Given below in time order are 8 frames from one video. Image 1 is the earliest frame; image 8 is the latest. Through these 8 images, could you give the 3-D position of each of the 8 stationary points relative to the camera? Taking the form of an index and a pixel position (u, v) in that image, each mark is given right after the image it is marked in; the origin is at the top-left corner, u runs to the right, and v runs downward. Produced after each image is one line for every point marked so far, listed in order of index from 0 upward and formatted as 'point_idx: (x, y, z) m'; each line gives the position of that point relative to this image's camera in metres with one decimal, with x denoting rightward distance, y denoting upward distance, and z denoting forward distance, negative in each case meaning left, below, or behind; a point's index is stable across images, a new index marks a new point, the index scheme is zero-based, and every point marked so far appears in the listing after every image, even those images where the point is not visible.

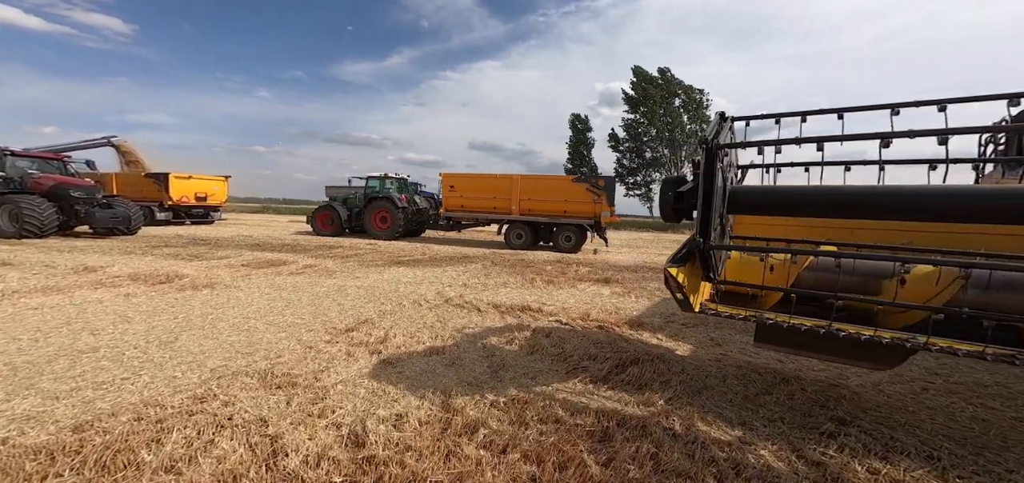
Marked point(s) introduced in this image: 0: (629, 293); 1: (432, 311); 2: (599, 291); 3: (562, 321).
0: (+1.4, -0.6, +5.2) m
1: (-0.6, -0.6, +3.5) m
2: (+1.0, -0.6, +5.3) m
3: (+0.4, -0.6, +3.6) m
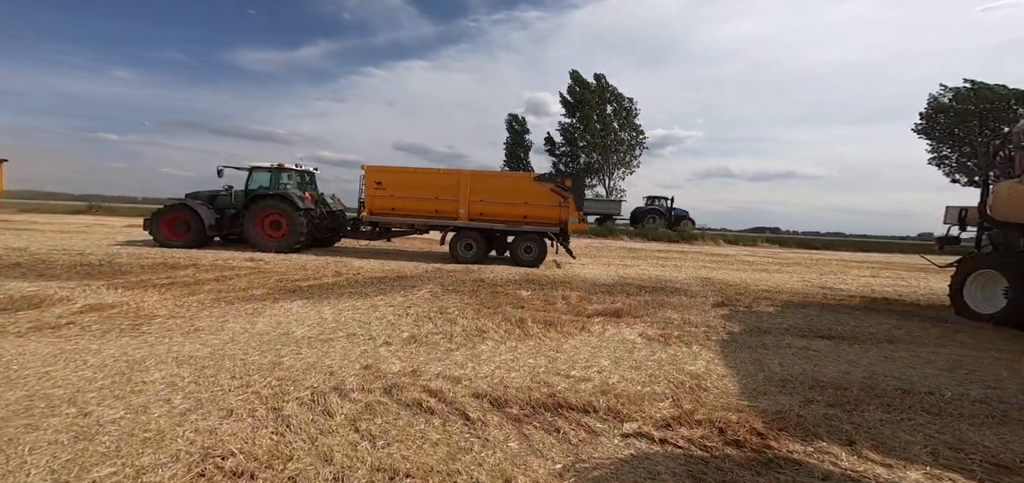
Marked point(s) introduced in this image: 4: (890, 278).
0: (+1.2, -0.7, +3.5) m
1: (-0.5, -0.6, +1.4) m
2: (+0.8, -0.7, +3.4) m
3: (+0.5, -0.7, +1.7) m
4: (+7.9, -0.7, +9.5) m
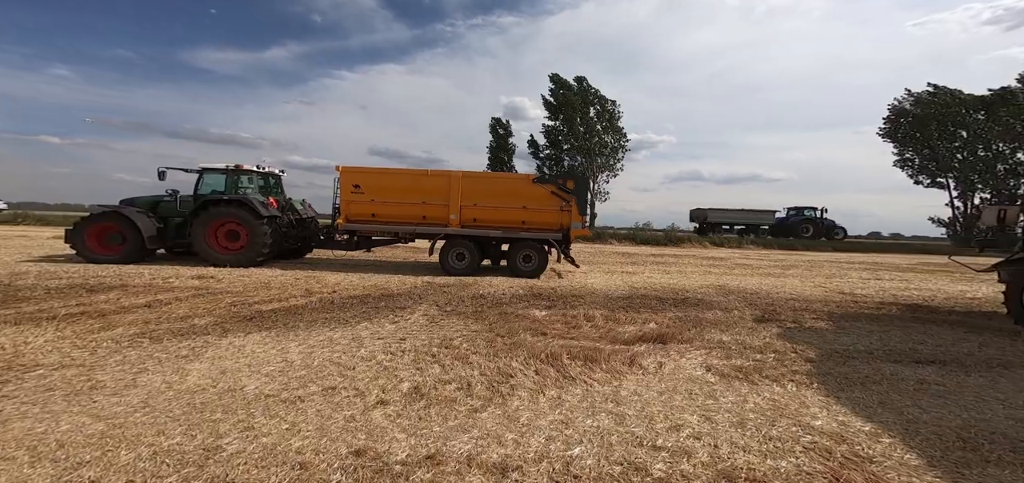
0: (+1.4, -0.8, +2.7) m
1: (-0.2, -0.7, +0.6) m
2: (+1.0, -0.8, +2.7) m
3: (+0.8, -0.7, +0.9) m
4: (+7.7, -0.8, +9.1) m
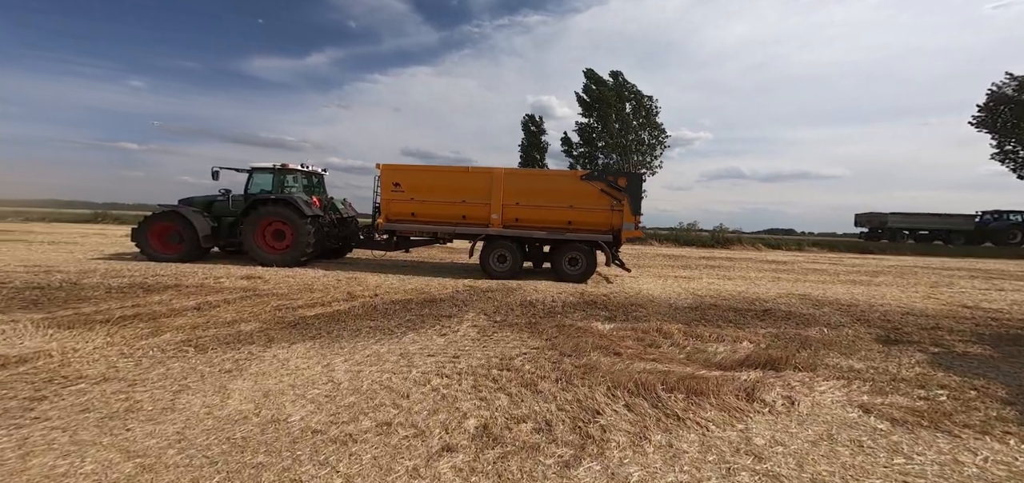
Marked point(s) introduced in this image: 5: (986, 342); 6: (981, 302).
0: (+1.8, -0.8, +2.1) m
1: (+0.2, -0.7, +0.1) m
2: (+1.5, -0.8, +2.0) m
3: (+1.1, -0.8, +0.3) m
4: (+8.6, -0.8, +8.0) m
5: (+3.5, -0.8, +3.4) m
6: (+5.3, -0.7, +5.3) m
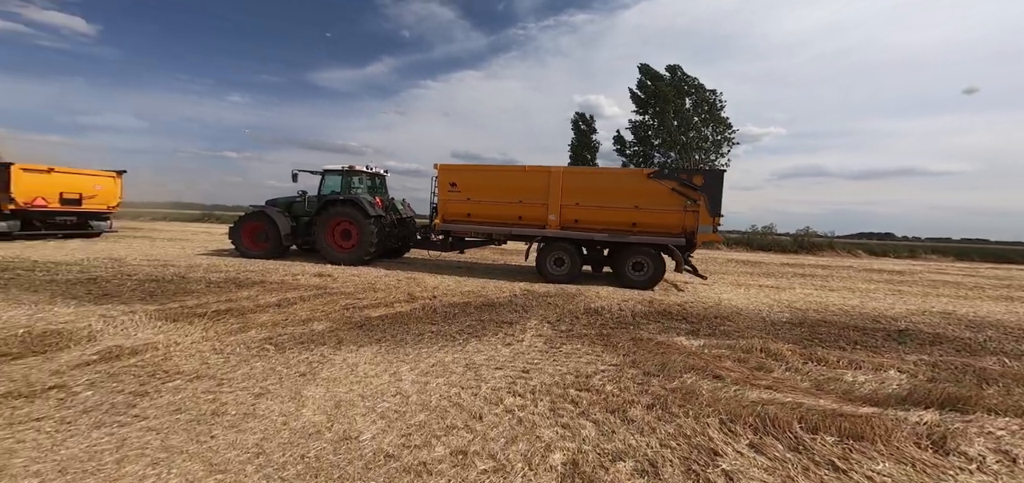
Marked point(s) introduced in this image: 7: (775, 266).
0: (+2.3, -0.8, +1.3) m
1: (+0.5, -0.7, -0.5) m
2: (+2.0, -0.9, +1.3) m
3: (+1.5, -0.8, -0.4) m
4: (+9.7, -0.9, +6.5) m
5: (+4.2, -0.8, +2.5) m
6: (+6.2, -0.8, +4.2) m
7: (+6.3, -0.6, +11.0) m
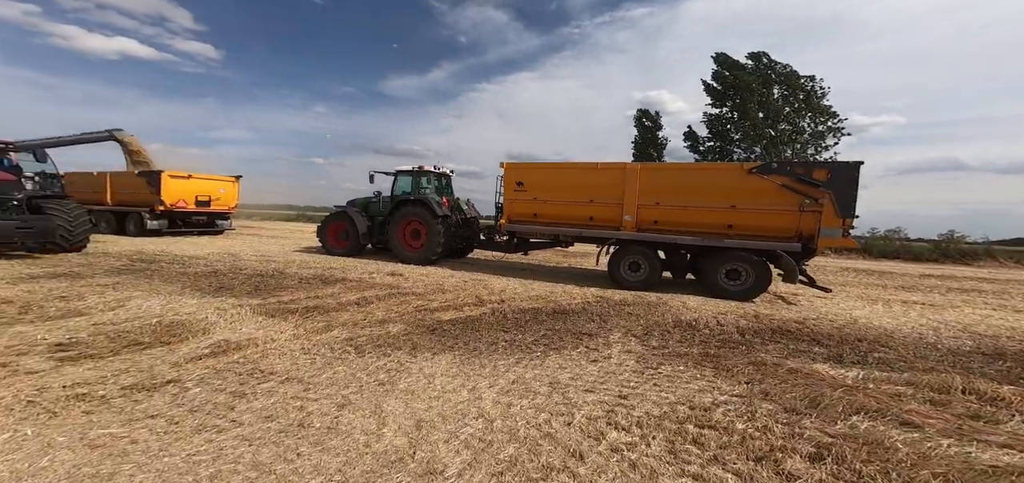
0: (+2.9, -0.9, 0.0) m
1: (+0.8, -0.8, -1.5) m
2: (+2.5, -0.9, +0.1) m
3: (+1.8, -0.9, -1.6) m
4: (+10.8, -1.0, +4.3) m
5: (+4.9, -0.9, +1.0) m
6: (+7.0, -0.9, +2.4) m
7: (+8.0, -0.7, +9.2) m
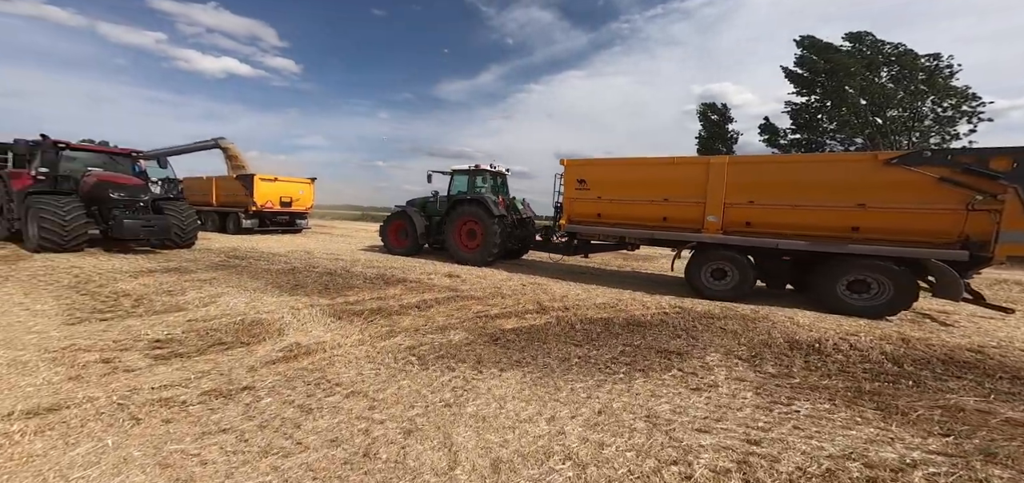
0: (+3.4, -1.0, -1.5) m
1: (+1.1, -0.9, -2.9) m
2: (+3.0, -1.0, -1.4) m
3: (+2.1, -0.9, -3.0) m
4: (+11.7, -1.2, +1.9) m
5: (+5.4, -1.0, -0.8) m
6: (+7.7, -1.0, +0.4) m
7: (+9.4, -0.8, +7.1) m
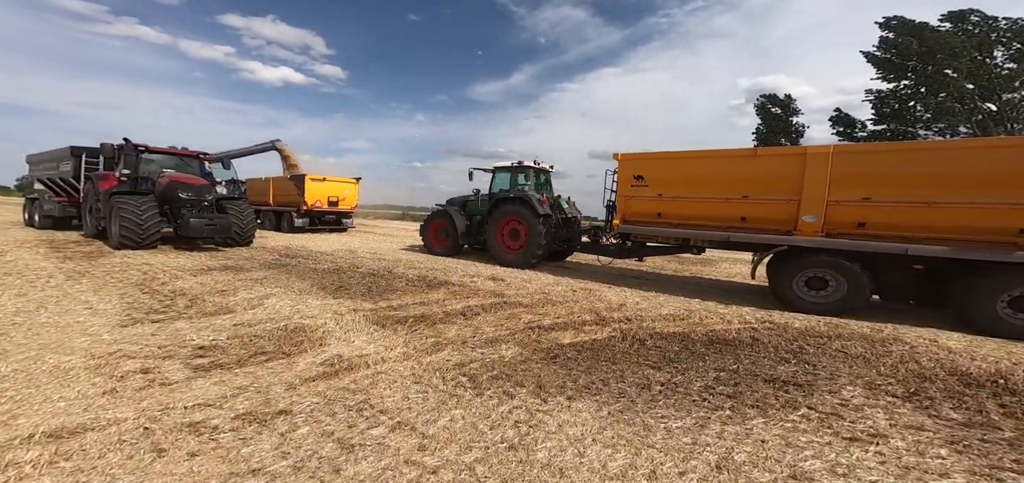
0: (+3.8, -1.1, -3.4) m
1: (+1.5, -0.9, -4.5) m
2: (+3.5, -1.1, -3.2) m
3: (+2.4, -1.0, -4.7) m
4: (+12.4, -1.2, -0.6) m
5: (+5.9, -1.1, -2.7) m
6: (+8.3, -1.1, -1.8) m
7: (+10.5, -0.9, +4.7) m
